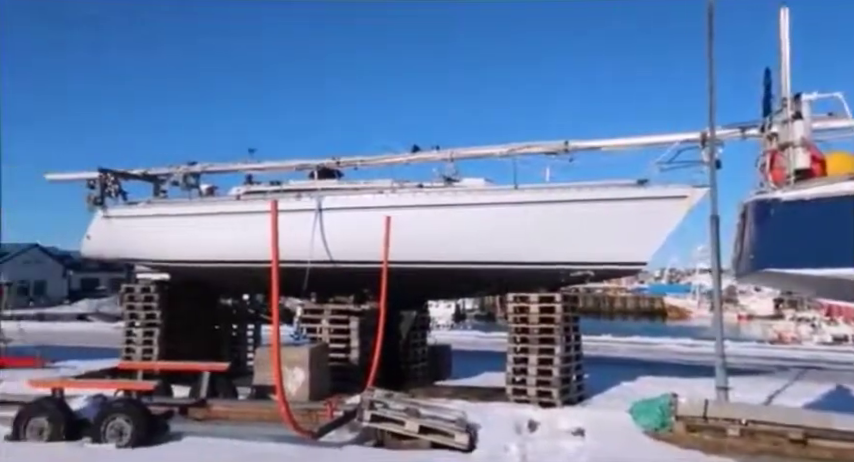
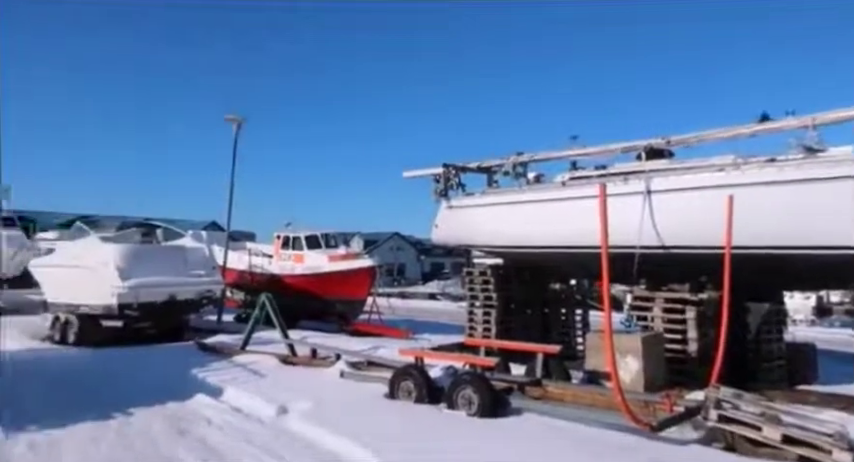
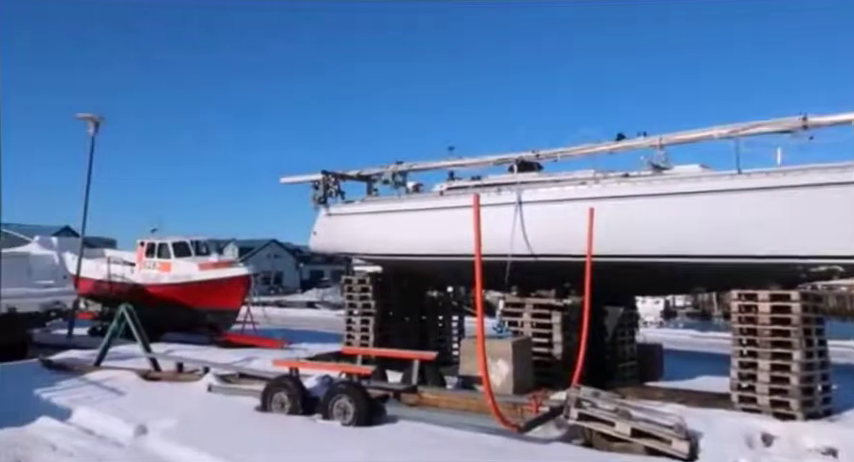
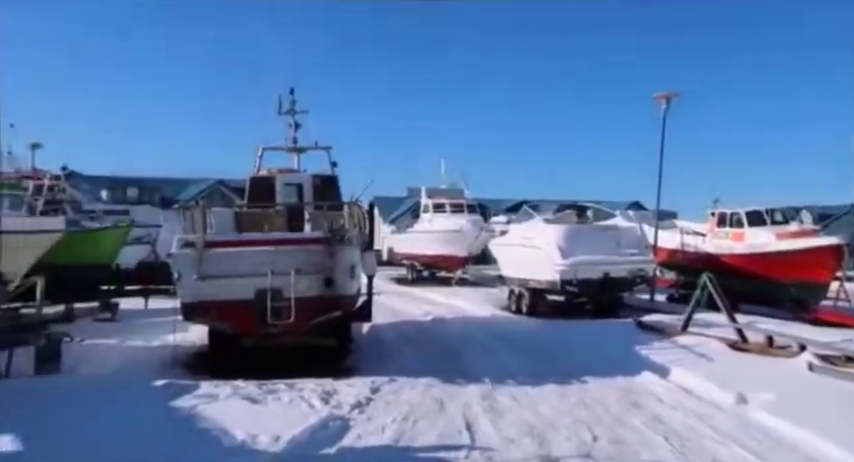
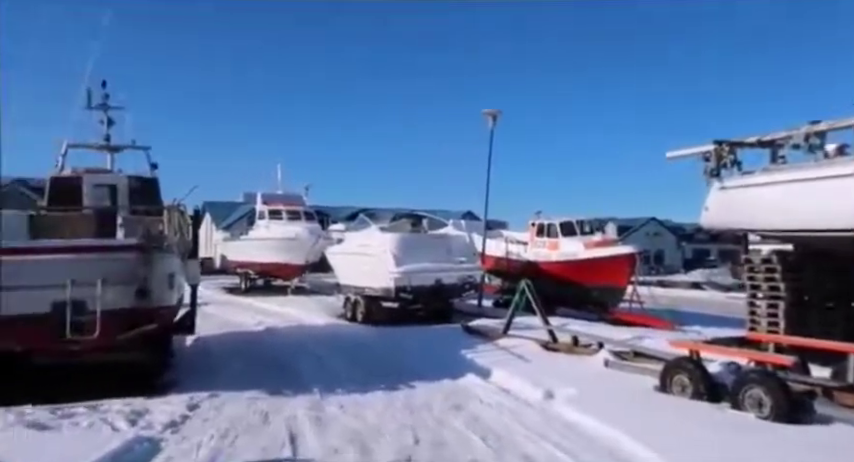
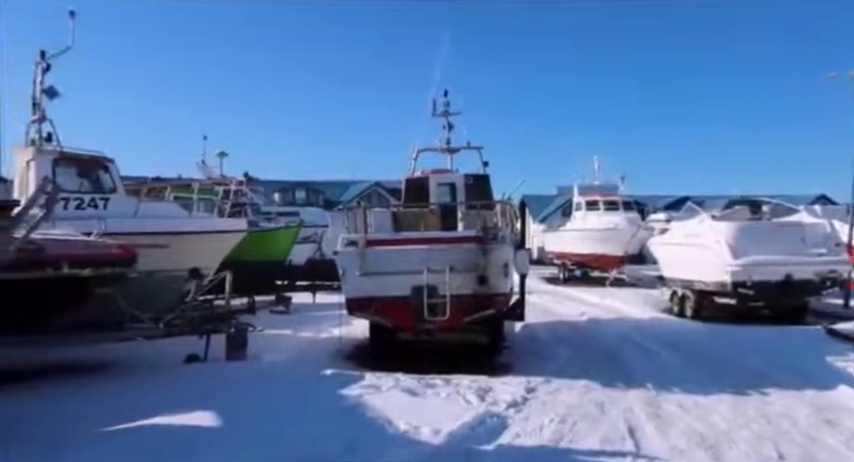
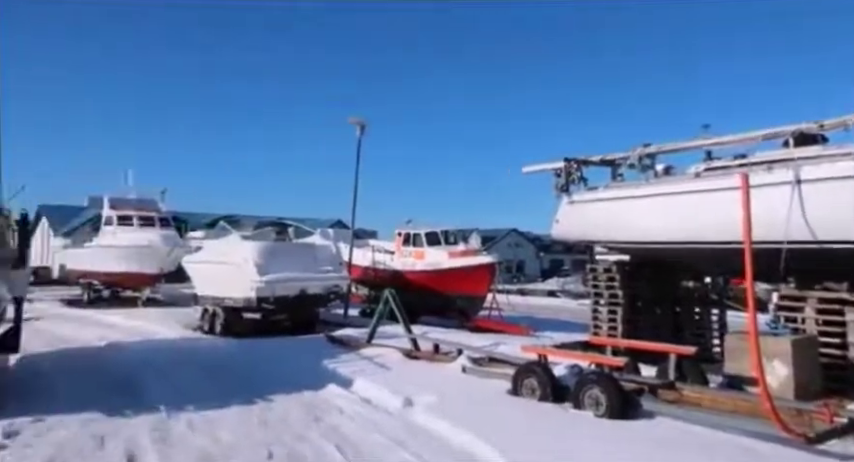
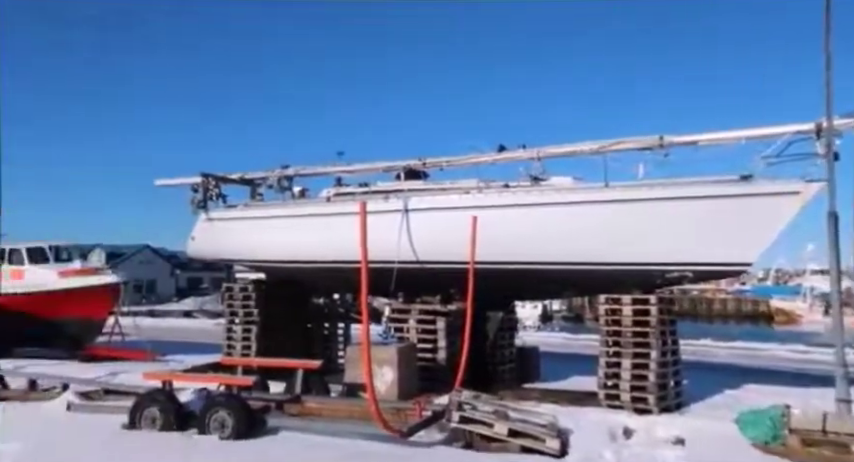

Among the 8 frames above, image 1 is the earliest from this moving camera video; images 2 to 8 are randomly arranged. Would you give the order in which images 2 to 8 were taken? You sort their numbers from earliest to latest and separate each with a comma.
8, 3, 2, 7, 5, 4, 6
